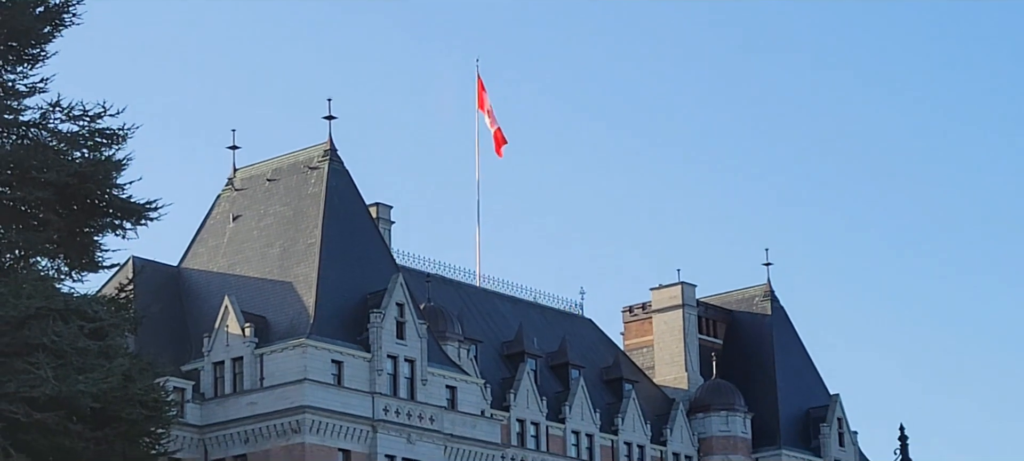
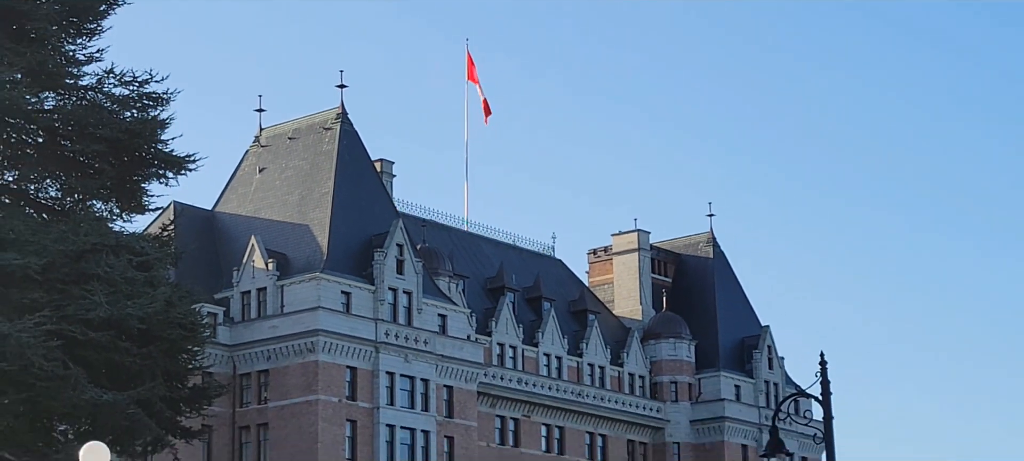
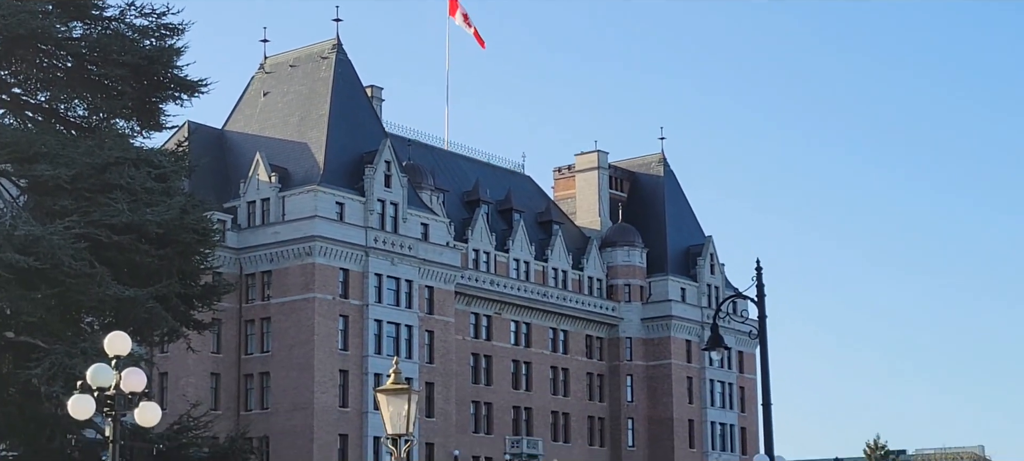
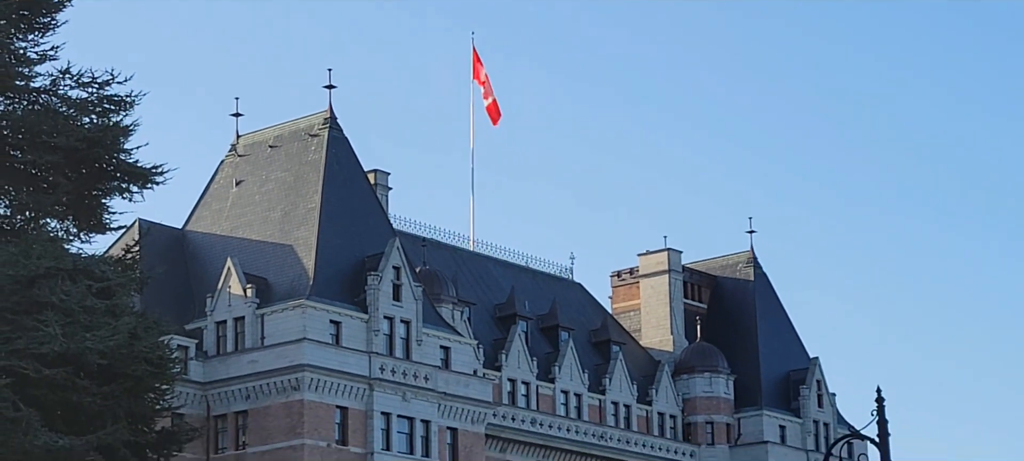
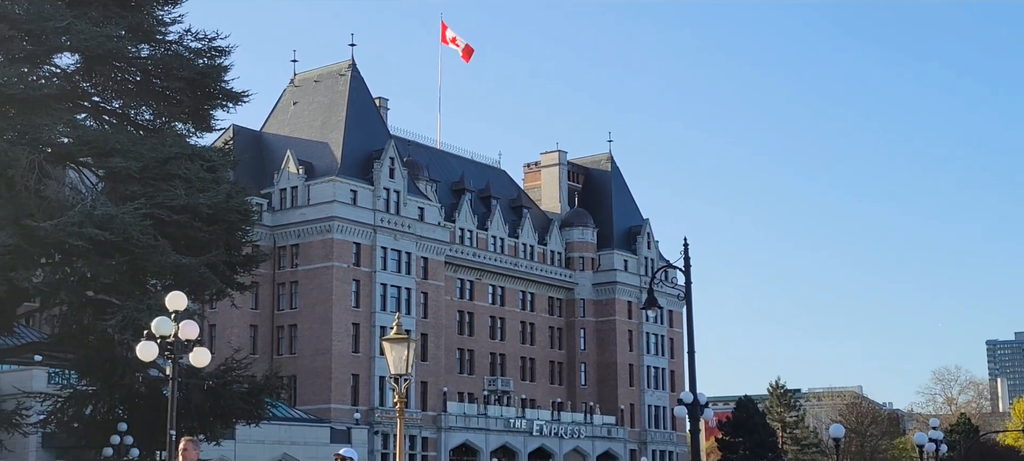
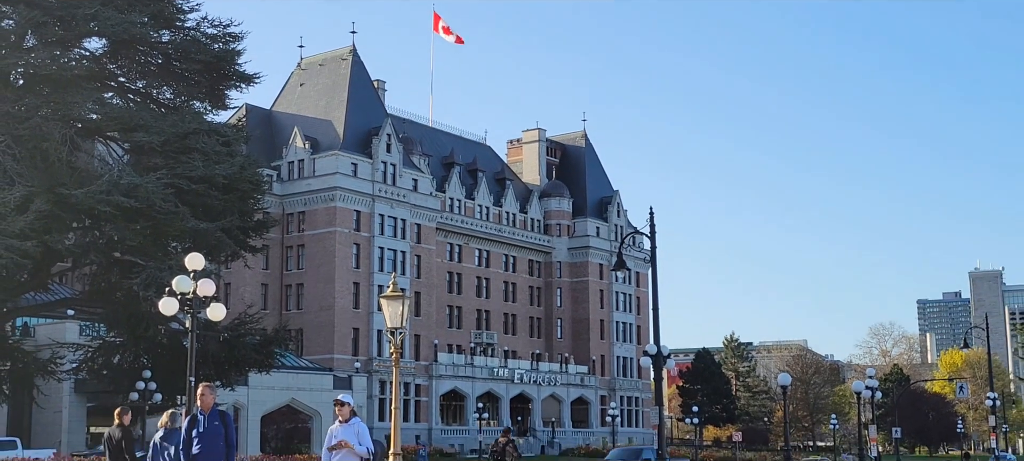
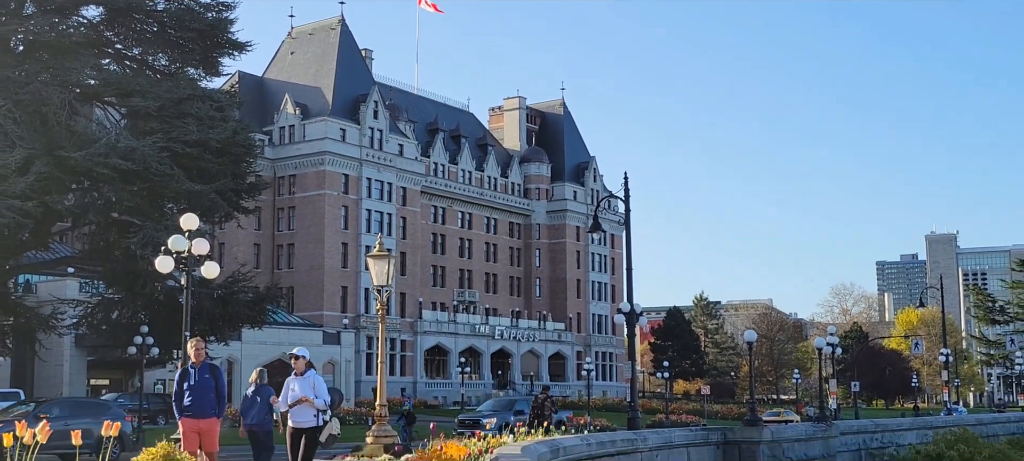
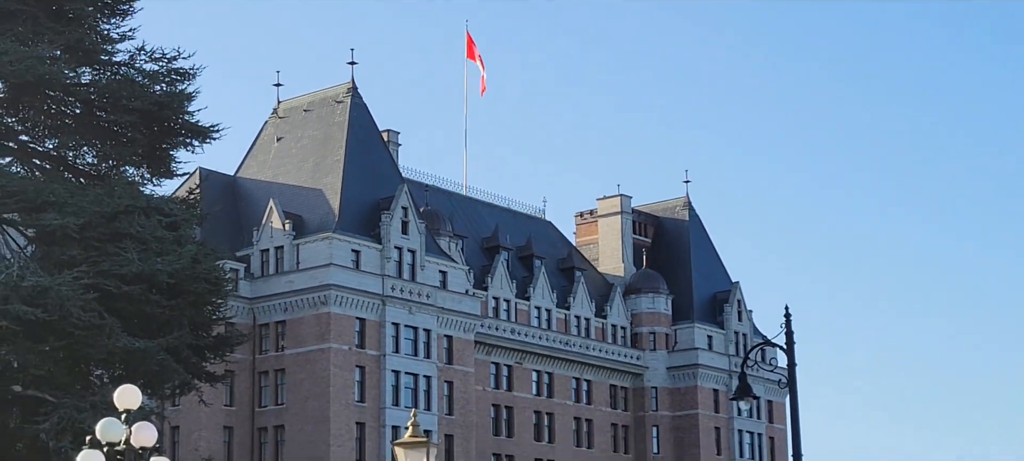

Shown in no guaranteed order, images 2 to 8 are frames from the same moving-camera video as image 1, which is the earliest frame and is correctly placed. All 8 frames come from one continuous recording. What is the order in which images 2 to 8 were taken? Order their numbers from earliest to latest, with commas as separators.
4, 2, 8, 3, 5, 6, 7
